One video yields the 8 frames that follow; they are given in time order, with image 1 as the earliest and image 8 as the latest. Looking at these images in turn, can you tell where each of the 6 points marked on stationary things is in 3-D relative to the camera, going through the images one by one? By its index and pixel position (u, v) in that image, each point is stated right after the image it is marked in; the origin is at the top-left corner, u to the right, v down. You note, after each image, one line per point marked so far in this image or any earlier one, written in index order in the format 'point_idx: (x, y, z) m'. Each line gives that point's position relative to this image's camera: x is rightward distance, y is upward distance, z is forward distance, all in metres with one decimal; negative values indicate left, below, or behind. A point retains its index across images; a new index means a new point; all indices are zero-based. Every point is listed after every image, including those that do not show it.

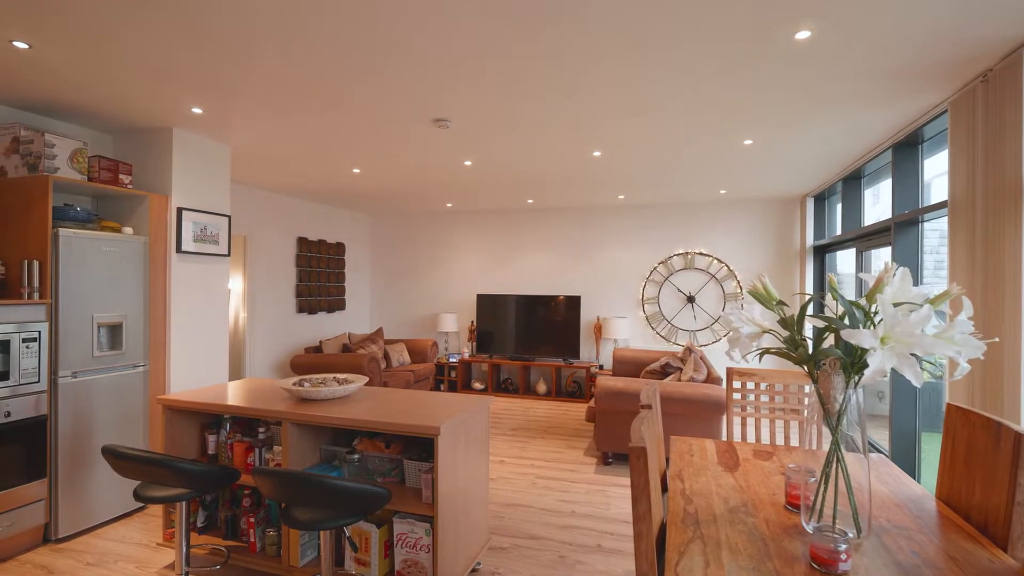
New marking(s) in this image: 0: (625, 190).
0: (+1.3, +1.1, +5.5) m
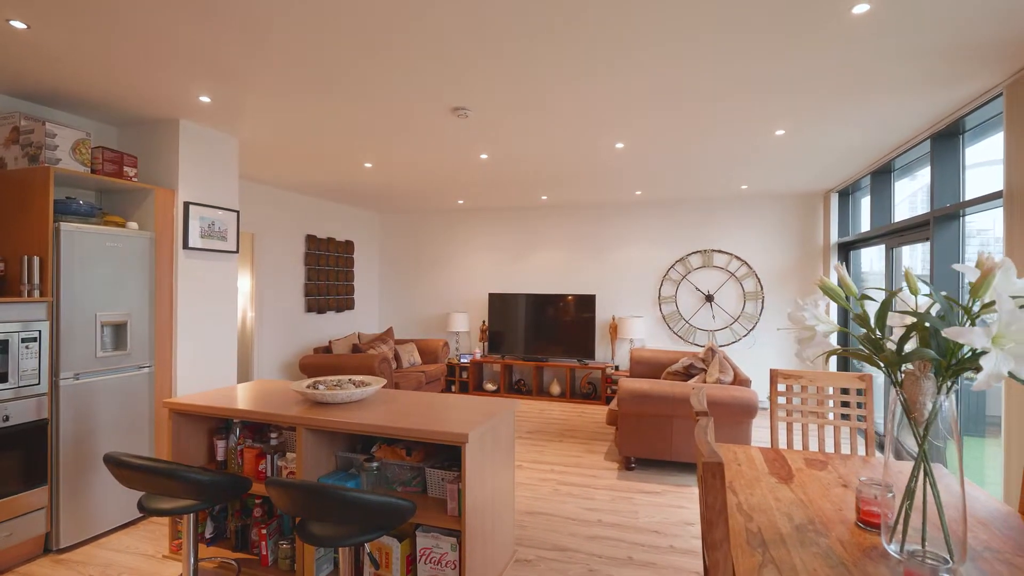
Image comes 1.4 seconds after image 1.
0: (+1.4, +1.1, +5.3) m
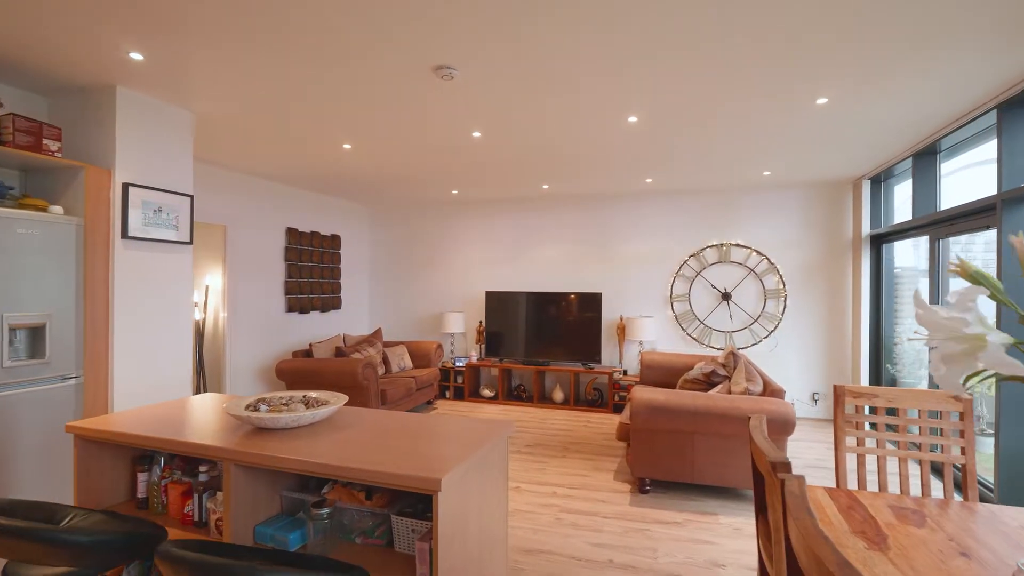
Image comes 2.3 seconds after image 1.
0: (+1.4, +1.2, +4.9) m
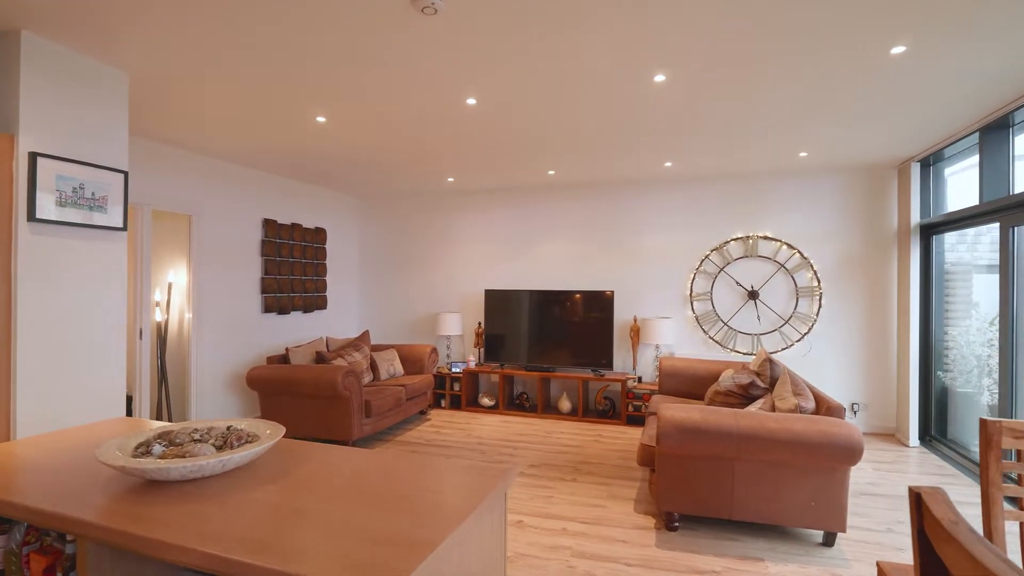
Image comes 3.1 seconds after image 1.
0: (+1.4, +1.2, +4.3) m
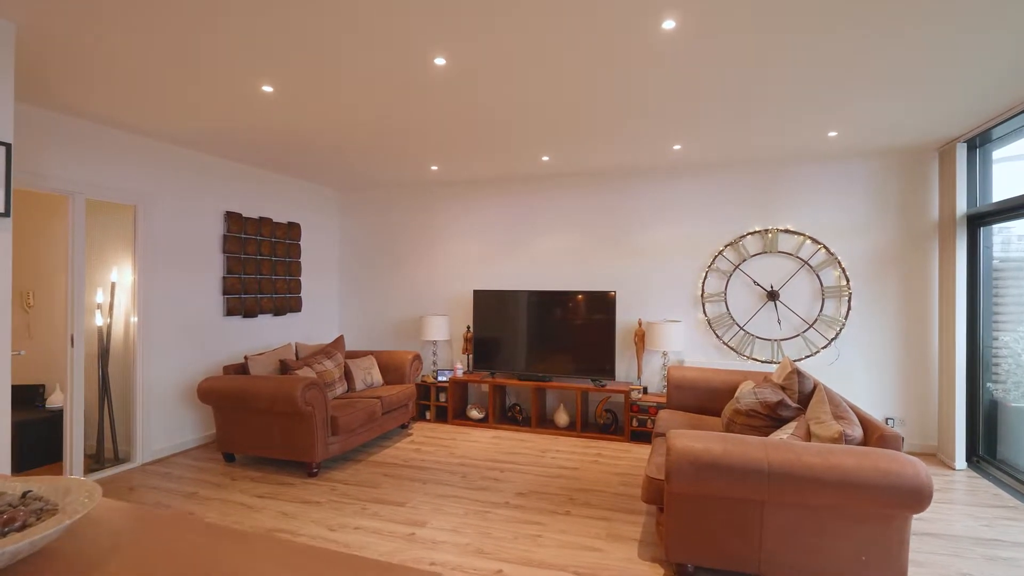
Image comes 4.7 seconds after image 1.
0: (+1.3, +1.2, +3.8) m
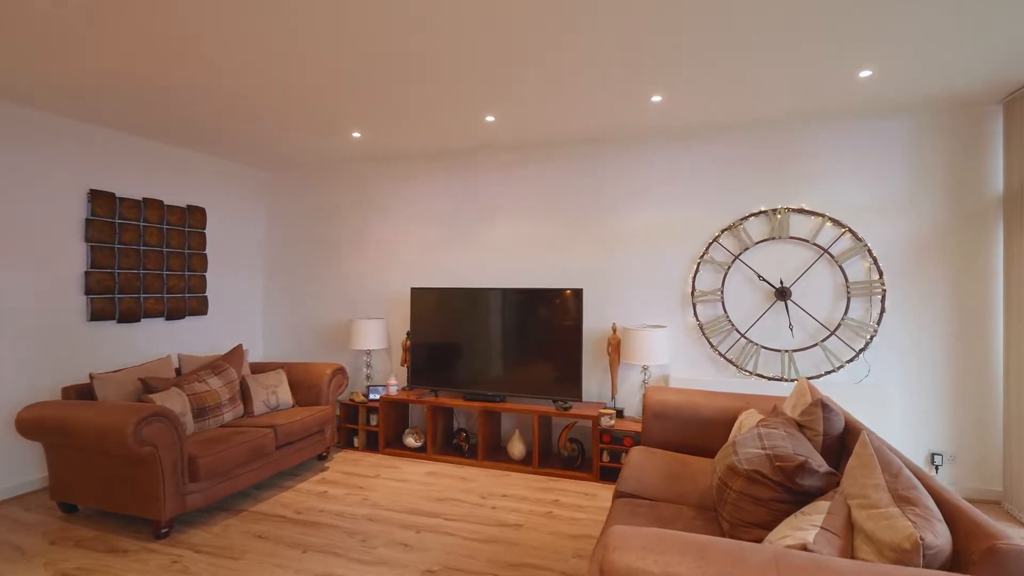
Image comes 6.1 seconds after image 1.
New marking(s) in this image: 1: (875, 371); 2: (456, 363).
0: (+0.9, +1.2, +2.9) m
1: (+2.3, -0.5, +3.1) m
2: (-0.4, -0.6, +3.8) m
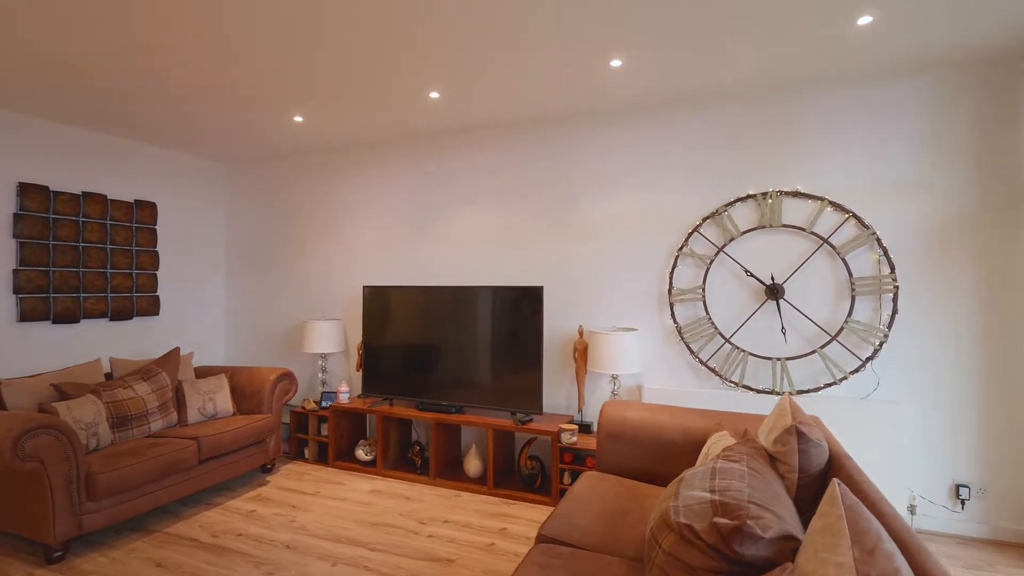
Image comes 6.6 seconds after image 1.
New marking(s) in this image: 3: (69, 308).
0: (+0.6, +1.2, +2.5) m
1: (+2.0, -0.5, +2.6) m
2: (-0.7, -0.6, +3.4) m
3: (-3.1, -0.1, +3.4) m
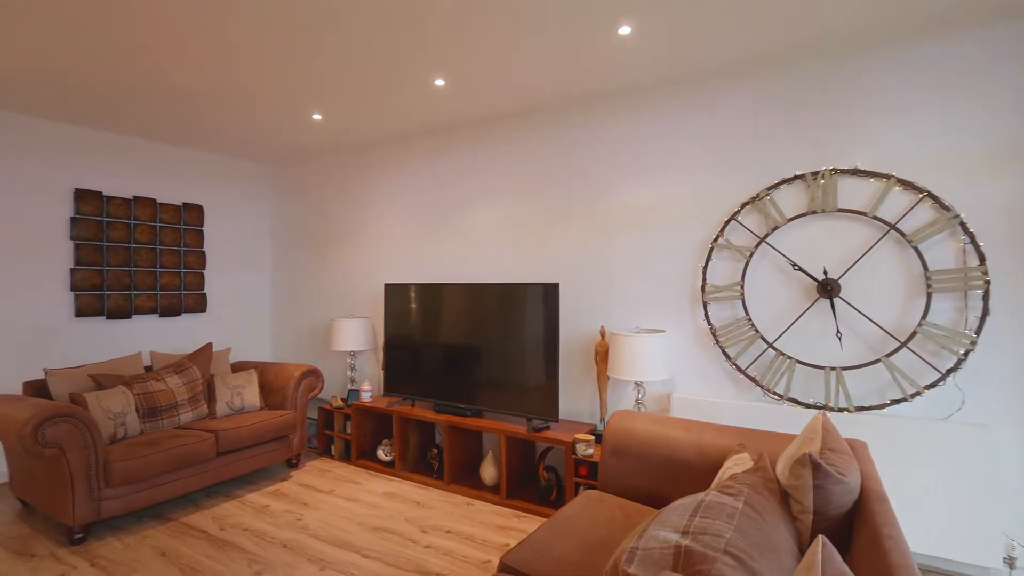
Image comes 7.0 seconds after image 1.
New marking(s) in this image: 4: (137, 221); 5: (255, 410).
0: (+0.6, +1.2, +2.2) m
1: (+2.0, -0.5, +2.1) m
2: (-0.6, -0.5, +3.3) m
3: (-2.9, -0.1, +3.6) m
4: (-2.9, +0.5, +3.7) m
5: (-1.8, -0.8, +3.3) m
